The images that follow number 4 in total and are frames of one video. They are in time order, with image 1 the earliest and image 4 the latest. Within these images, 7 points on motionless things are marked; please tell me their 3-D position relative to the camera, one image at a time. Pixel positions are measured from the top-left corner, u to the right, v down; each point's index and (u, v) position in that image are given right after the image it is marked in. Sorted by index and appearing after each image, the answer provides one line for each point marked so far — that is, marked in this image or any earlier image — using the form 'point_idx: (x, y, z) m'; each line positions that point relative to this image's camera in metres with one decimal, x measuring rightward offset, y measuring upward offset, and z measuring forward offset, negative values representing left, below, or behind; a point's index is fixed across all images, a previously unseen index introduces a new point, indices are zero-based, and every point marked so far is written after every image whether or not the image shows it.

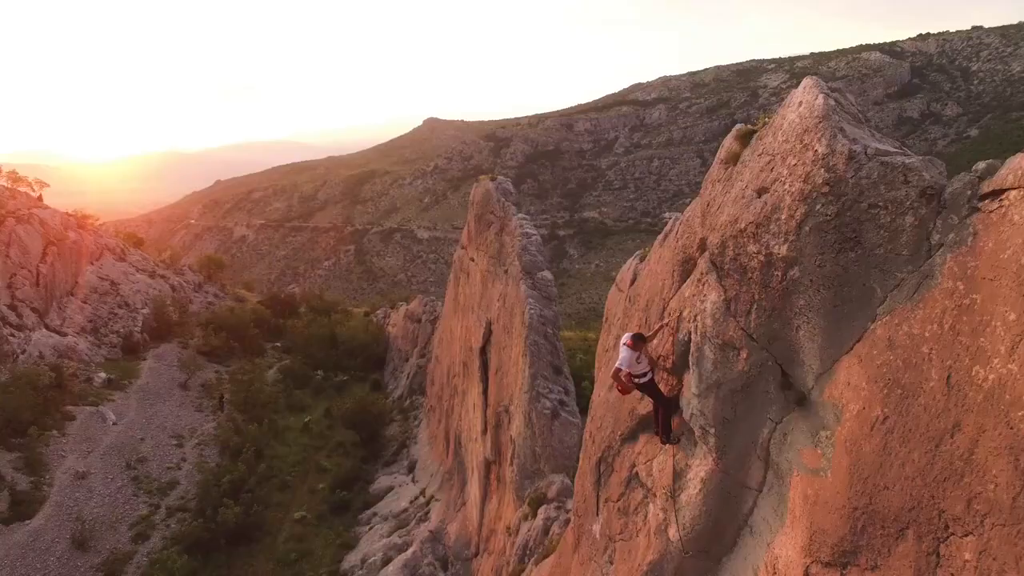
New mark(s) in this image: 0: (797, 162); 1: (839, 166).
0: (+2.3, +1.0, +5.0) m
1: (+2.4, +0.9, +4.7) m
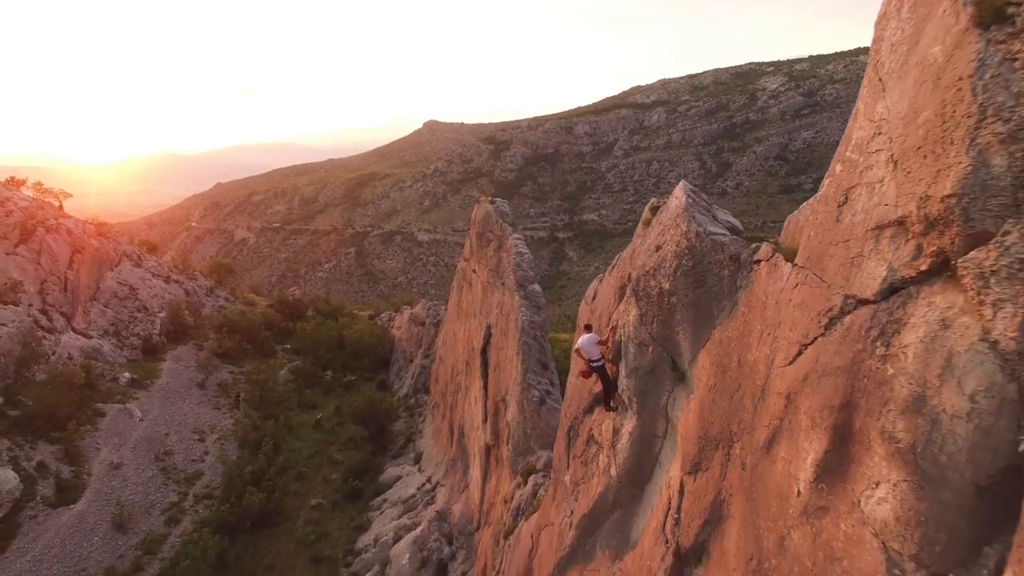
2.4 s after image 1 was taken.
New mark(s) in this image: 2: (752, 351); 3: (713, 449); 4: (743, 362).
0: (+2.1, +0.7, +8.3) m
1: (+2.2, +0.6, +8.0) m
2: (+2.6, -0.7, +6.8) m
3: (+2.4, -1.9, +7.4) m
4: (+2.6, -0.8, +7.0) m
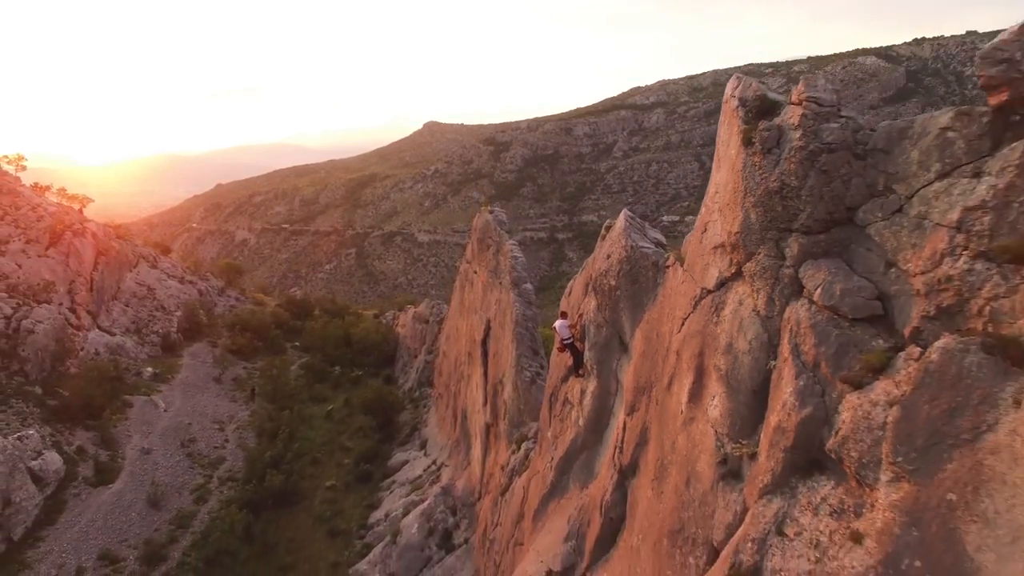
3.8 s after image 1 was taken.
0: (+2.0, +0.8, +11.7) m
1: (+2.1, +0.7, +11.4) m
2: (+2.4, -0.6, +10.2) m
3: (+2.2, -1.8, +10.8) m
4: (+2.4, -0.8, +10.4) m
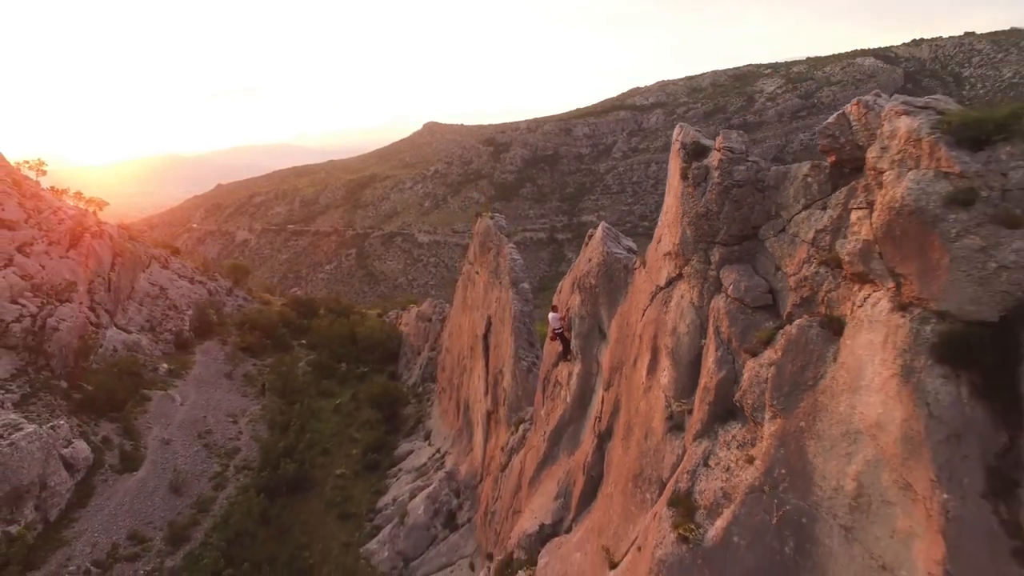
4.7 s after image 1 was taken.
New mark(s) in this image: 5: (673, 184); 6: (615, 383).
0: (+1.9, +0.8, +14.2) m
1: (+2.1, +0.7, +13.9) m
2: (+2.4, -0.6, +12.7) m
3: (+2.2, -1.8, +13.3) m
4: (+2.4, -0.7, +12.9) m
5: (+2.7, +1.7, +10.4) m
6: (+2.2, -2.0, +13.2) m
